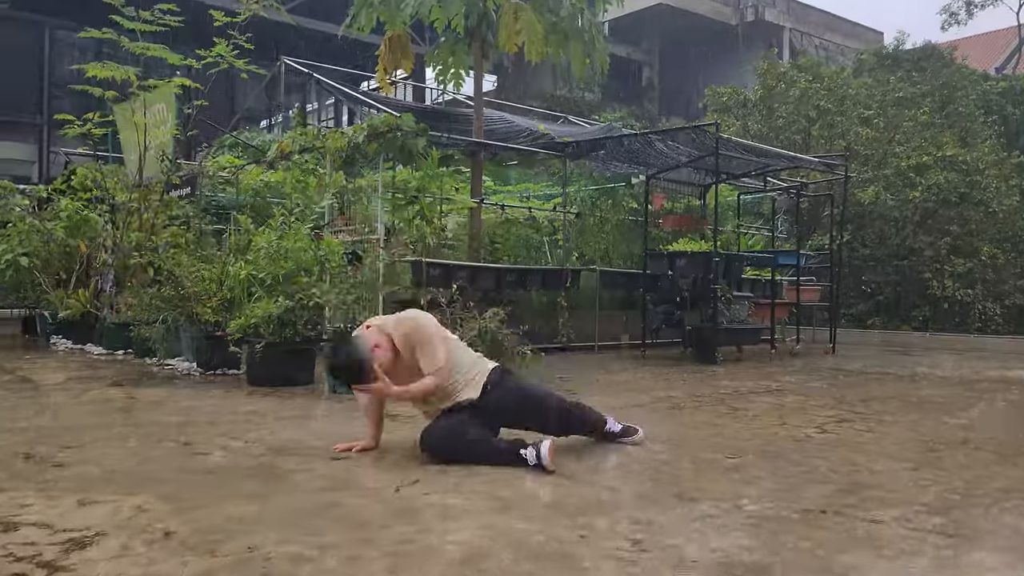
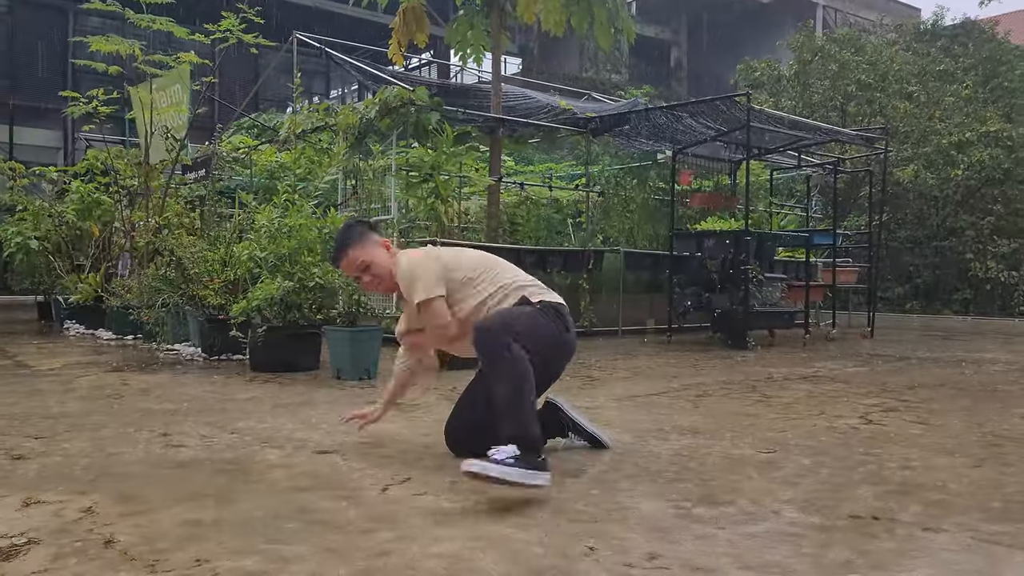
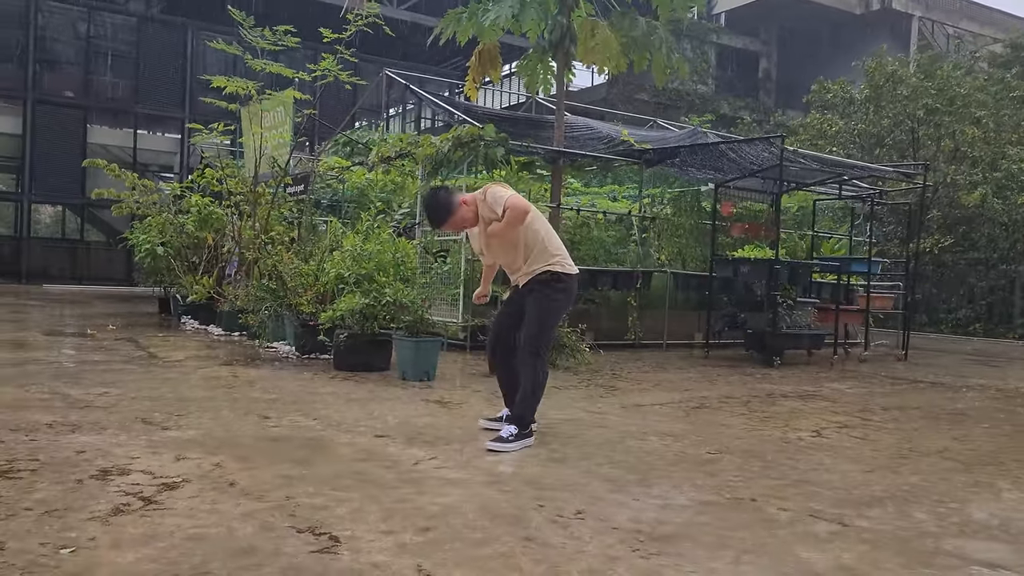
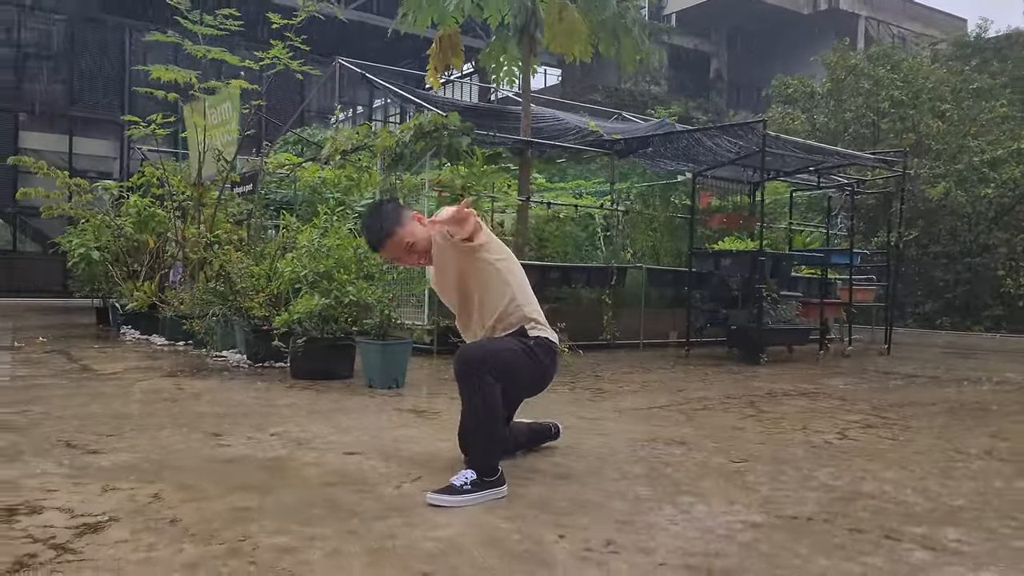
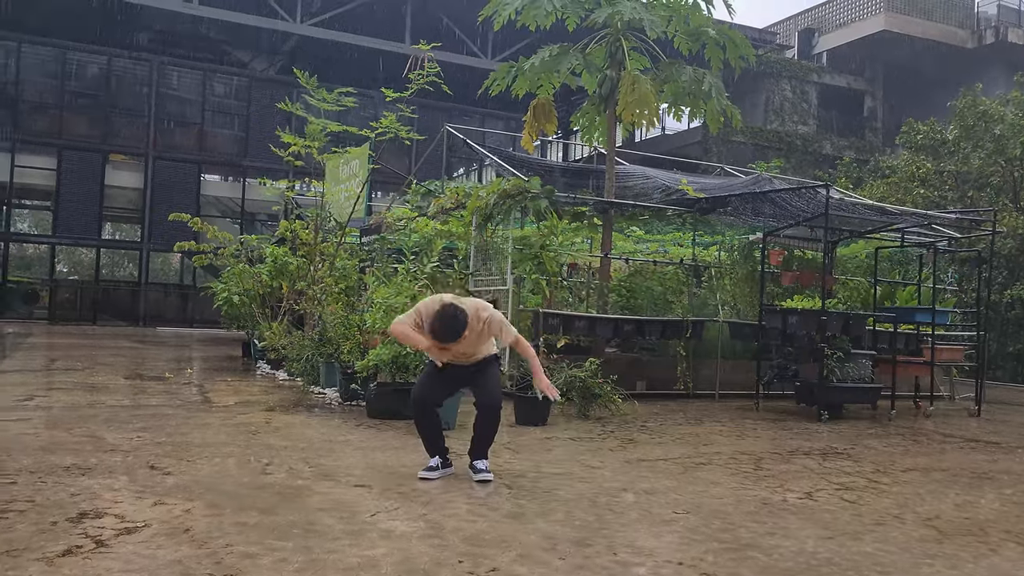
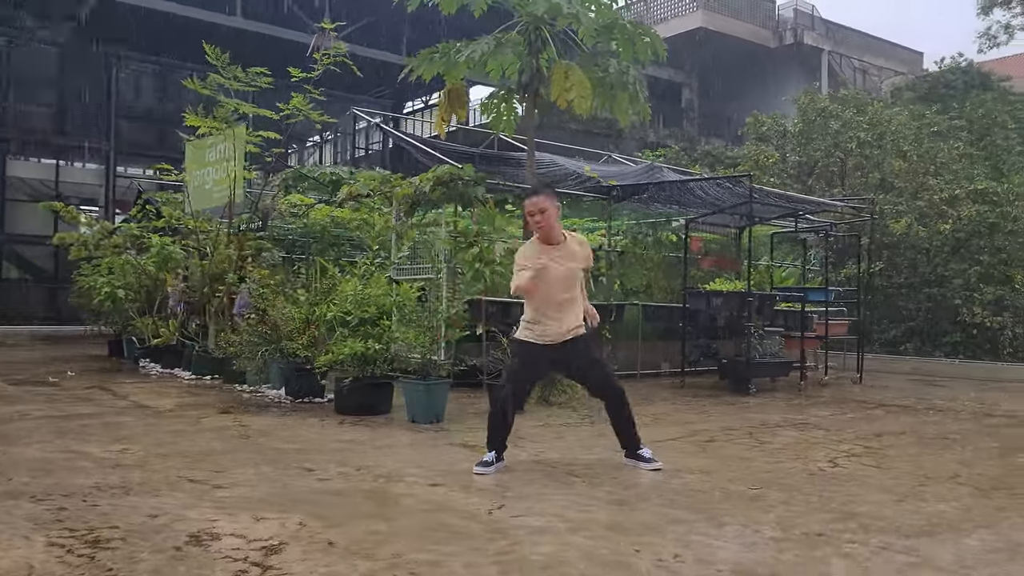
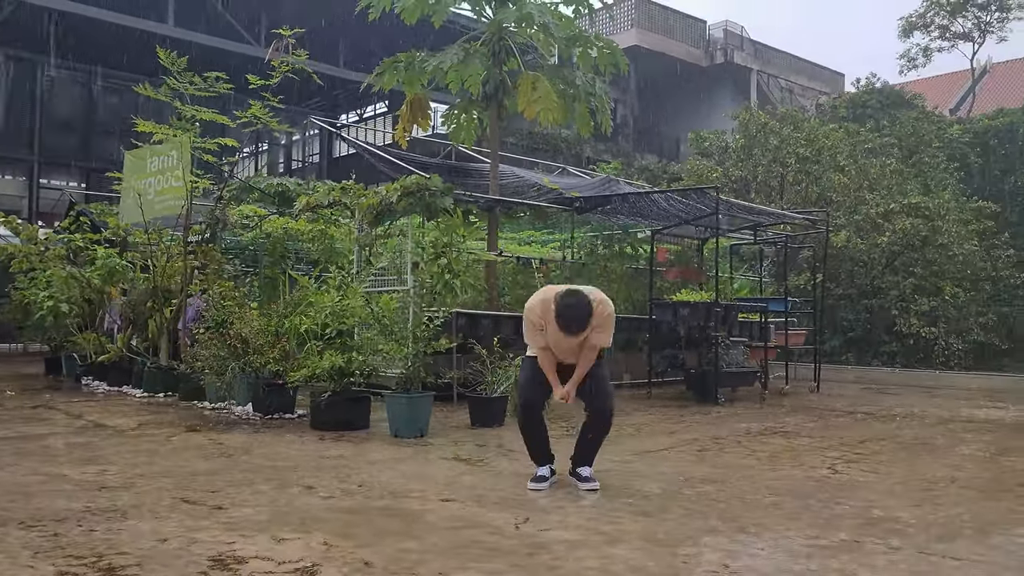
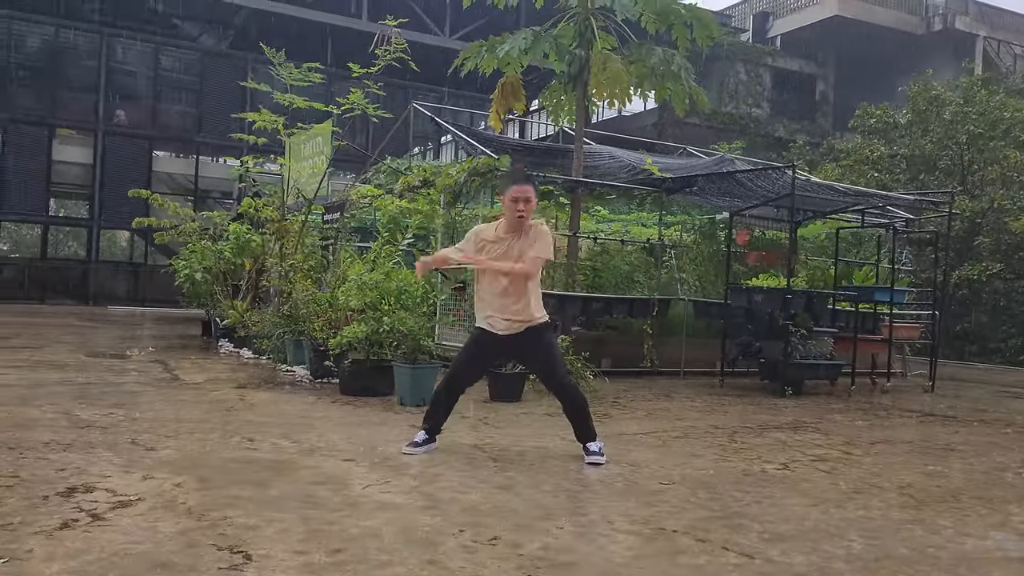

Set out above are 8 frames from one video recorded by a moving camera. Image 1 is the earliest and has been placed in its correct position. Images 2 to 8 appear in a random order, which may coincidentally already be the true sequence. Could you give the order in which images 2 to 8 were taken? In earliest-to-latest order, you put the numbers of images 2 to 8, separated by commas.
2, 4, 3, 8, 5, 6, 7
